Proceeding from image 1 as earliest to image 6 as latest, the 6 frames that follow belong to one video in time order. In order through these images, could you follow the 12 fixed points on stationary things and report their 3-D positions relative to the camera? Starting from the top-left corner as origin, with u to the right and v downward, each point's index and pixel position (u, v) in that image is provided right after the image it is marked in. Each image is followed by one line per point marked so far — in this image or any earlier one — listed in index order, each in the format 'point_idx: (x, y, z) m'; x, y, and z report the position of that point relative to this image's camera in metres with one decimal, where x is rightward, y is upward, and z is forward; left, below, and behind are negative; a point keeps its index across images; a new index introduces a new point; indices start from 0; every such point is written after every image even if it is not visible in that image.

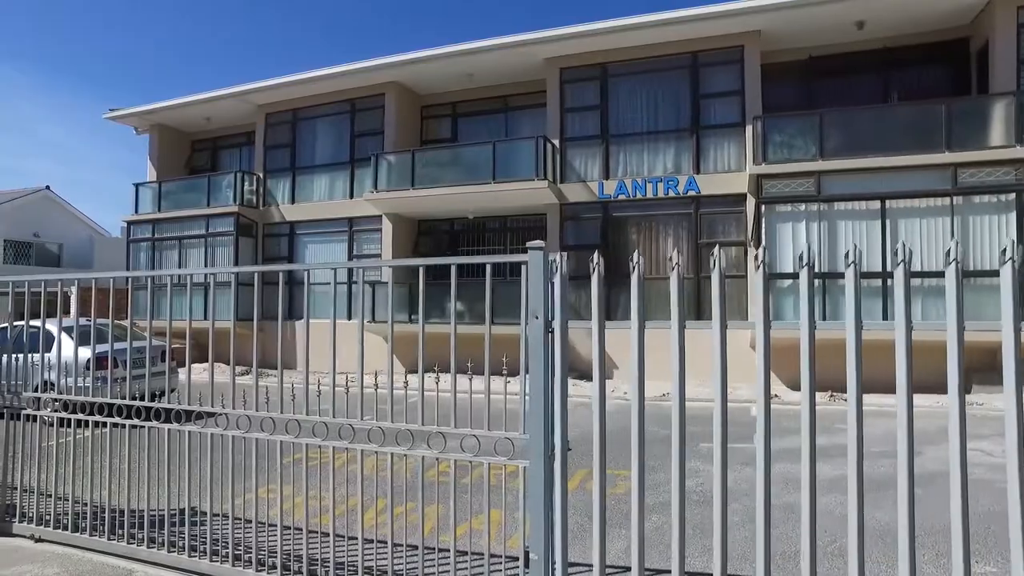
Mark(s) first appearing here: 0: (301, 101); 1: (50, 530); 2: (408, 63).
0: (-5.4, +4.8, +17.4) m
1: (-3.8, -2.0, +5.6) m
2: (-2.3, +5.0, +15.3) m
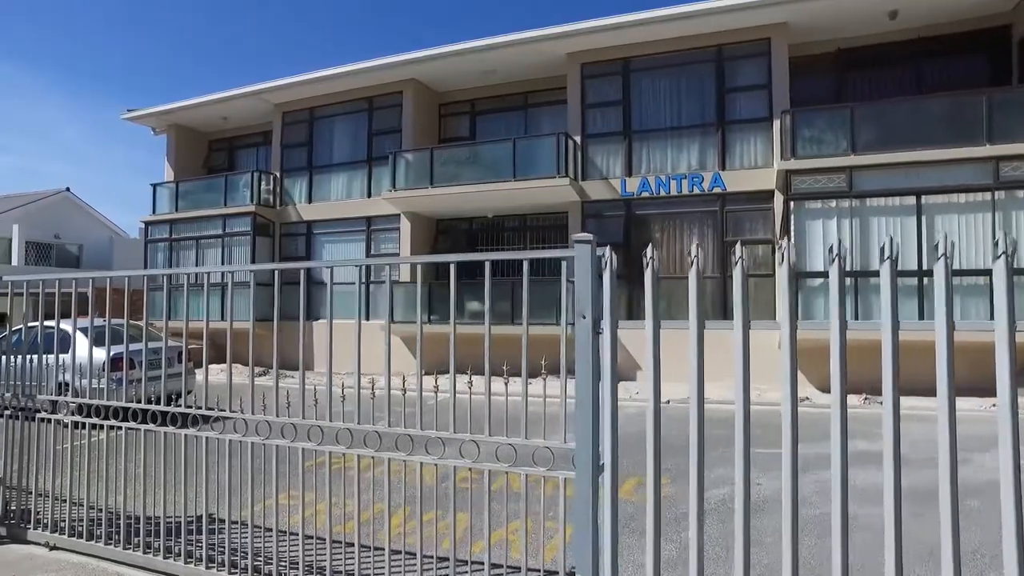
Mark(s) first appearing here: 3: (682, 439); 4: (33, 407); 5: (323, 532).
0: (-4.9, +4.8, +17.3) m
1: (-3.5, -2.0, +5.4) m
2: (-1.9, +5.0, +15.1) m
3: (+2.2, -2.0, +9.1) m
4: (-4.1, -1.0, +5.8) m
5: (-1.5, -1.9, +5.5) m
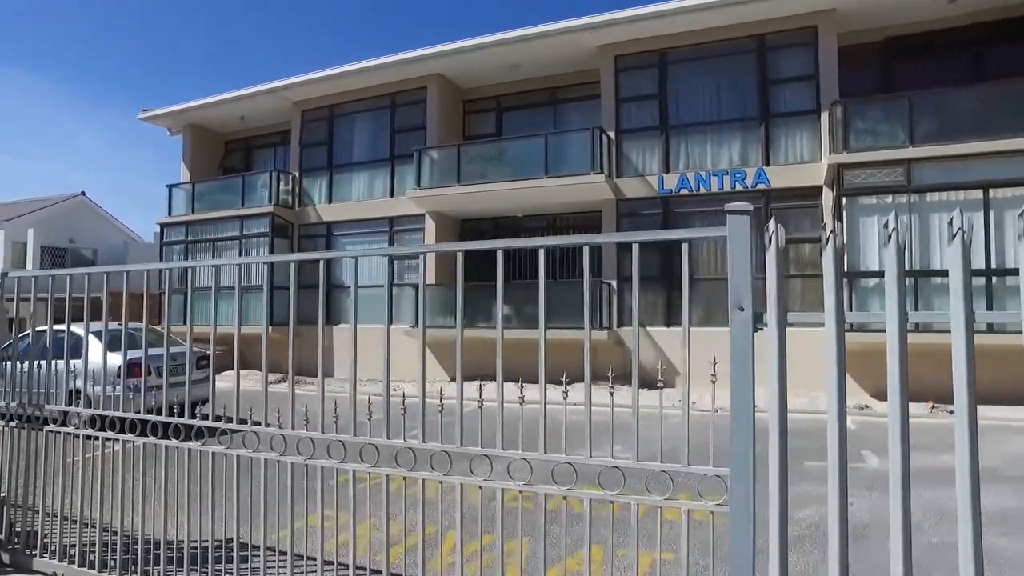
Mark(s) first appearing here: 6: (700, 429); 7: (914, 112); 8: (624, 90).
0: (-4.2, +4.7, +16.7) m
1: (-3.0, -1.9, +4.8) m
2: (-1.3, +5.0, +14.5) m
3: (+2.8, -2.0, +8.4) m
4: (-3.6, -1.0, +5.2) m
5: (-1.0, -1.9, +4.8) m
6: (+2.7, -2.0, +9.6) m
7: (+6.5, +2.9, +11.1) m
8: (+2.3, +4.0, +13.9) m
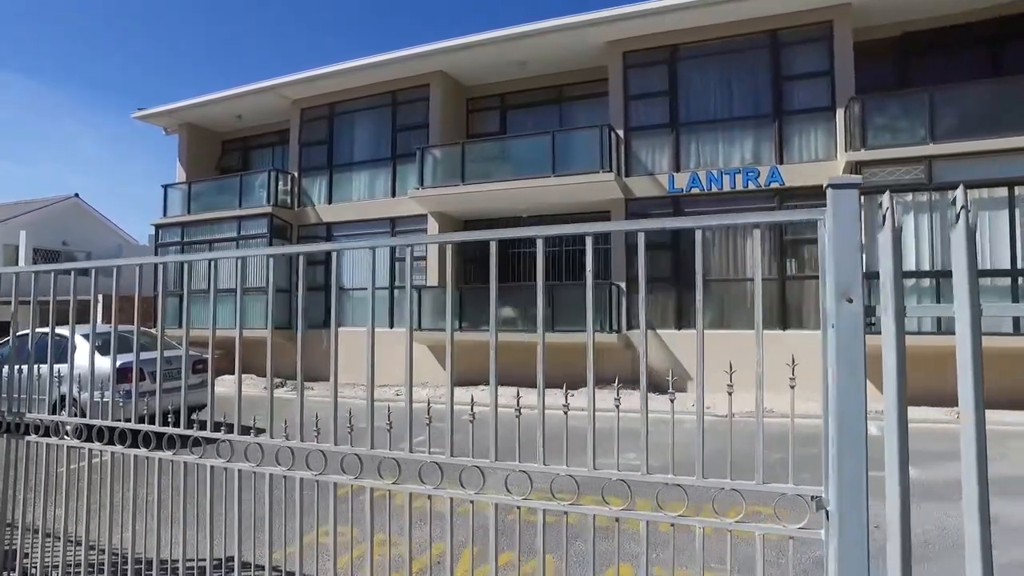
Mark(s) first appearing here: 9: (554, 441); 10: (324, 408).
0: (-4.1, +4.6, +16.4) m
1: (-2.9, -1.9, +4.3) m
2: (-1.2, +4.9, +14.1) m
3: (+2.9, -2.0, +8.0) m
4: (-3.4, -1.0, +4.8) m
5: (-0.8, -1.9, +4.4) m
6: (+2.9, -2.0, +9.3) m
7: (+6.7, +2.8, +10.8) m
8: (+2.4, +4.0, +13.5) m
9: (+0.5, -2.0, +8.8) m
10: (-3.3, -2.2, +12.3) m
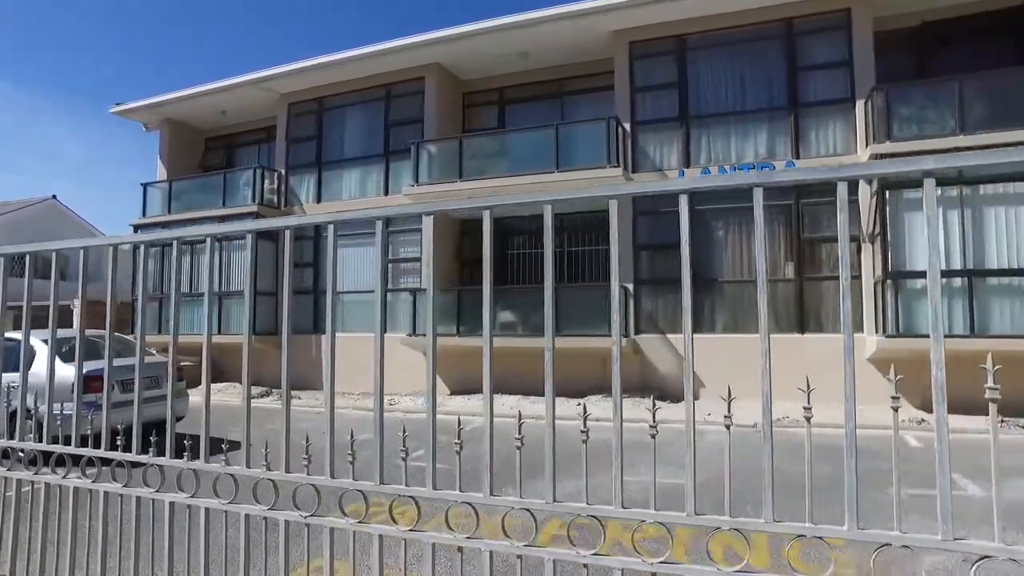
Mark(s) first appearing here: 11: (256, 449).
0: (-4.2, +4.6, +15.6) m
1: (-2.7, -1.9, +3.5) m
2: (-1.2, +4.9, +13.4) m
3: (+3.0, -2.0, +7.3) m
4: (-3.3, -0.9, +4.0) m
5: (-0.7, -1.8, +3.6) m
6: (+2.9, -2.0, +8.5) m
7: (+6.7, +2.8, +10.2) m
8: (+2.4, +3.9, +12.9) m
9: (+0.6, -2.0, +8.1) m
10: (-3.3, -2.2, +11.4) m
11: (-3.3, -2.1, +8.8) m
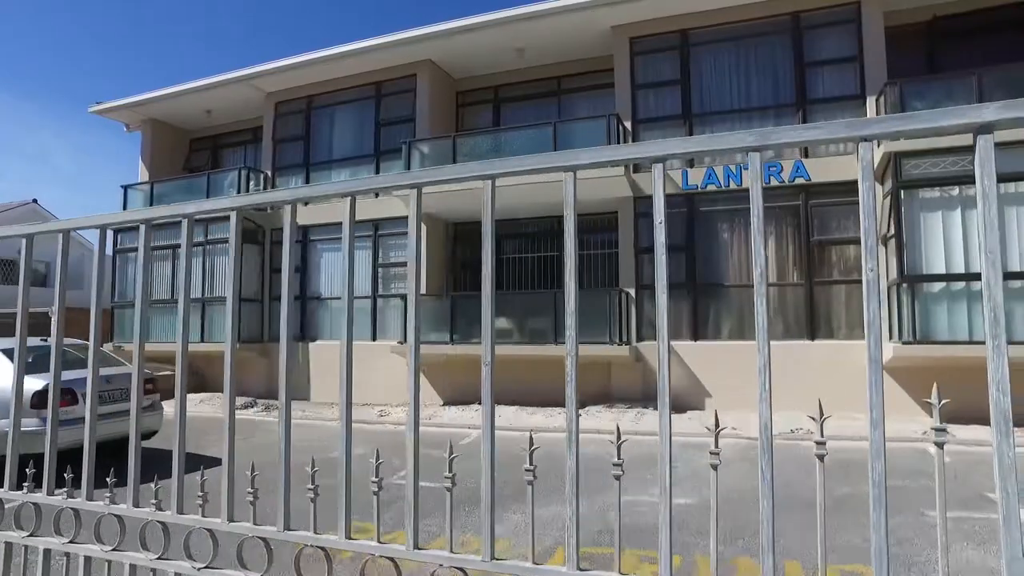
0: (-4.3, +4.4, +15.0) m
1: (-2.7, -1.9, +2.9) m
2: (-1.3, +4.8, +12.9) m
3: (+3.0, -2.1, +6.7) m
4: (-3.2, -0.9, +3.4) m
5: (-0.6, -1.8, +3.0) m
6: (+2.9, -2.1, +8.0) m
7: (+6.7, +2.8, +9.7) m
8: (+2.3, +3.9, +12.4) m
9: (+0.6, -2.0, +7.5) m
10: (-3.3, -2.3, +10.8) m
11: (-3.3, -2.1, +8.2) m
